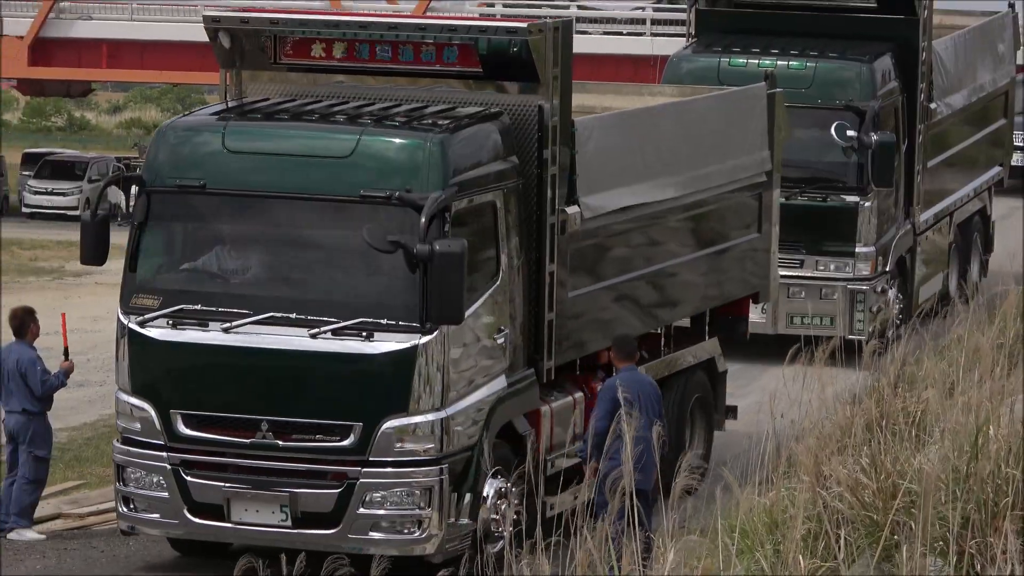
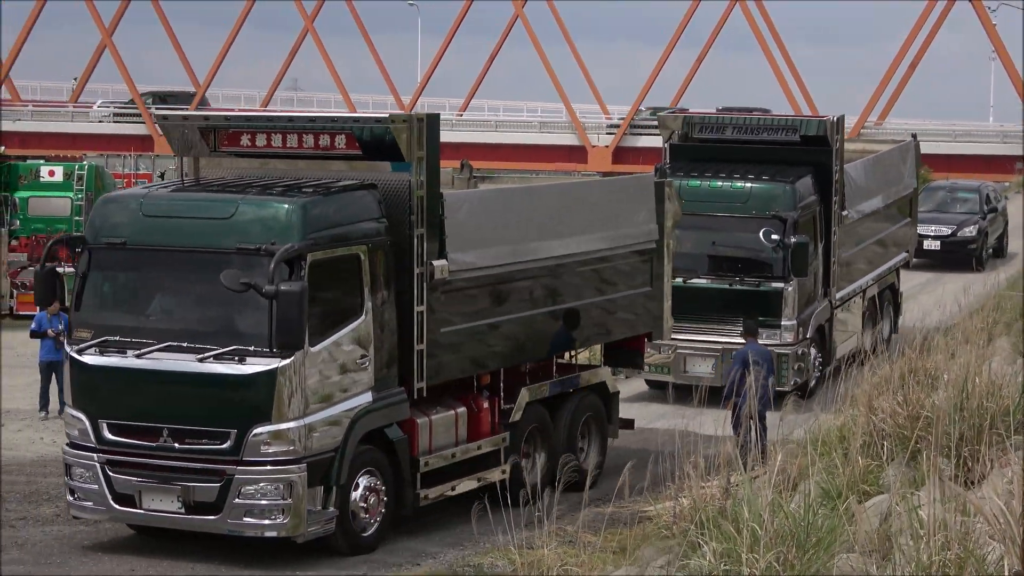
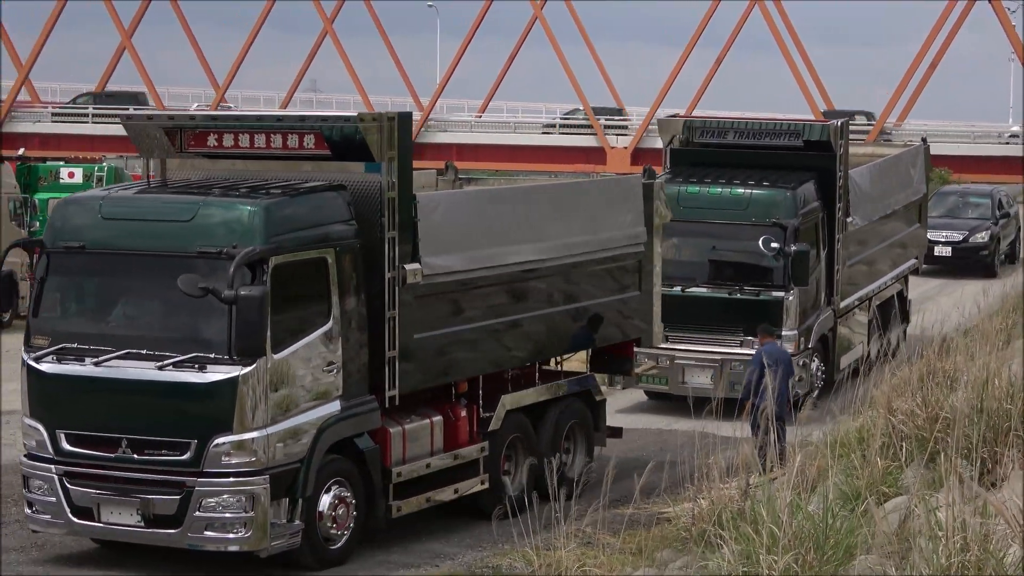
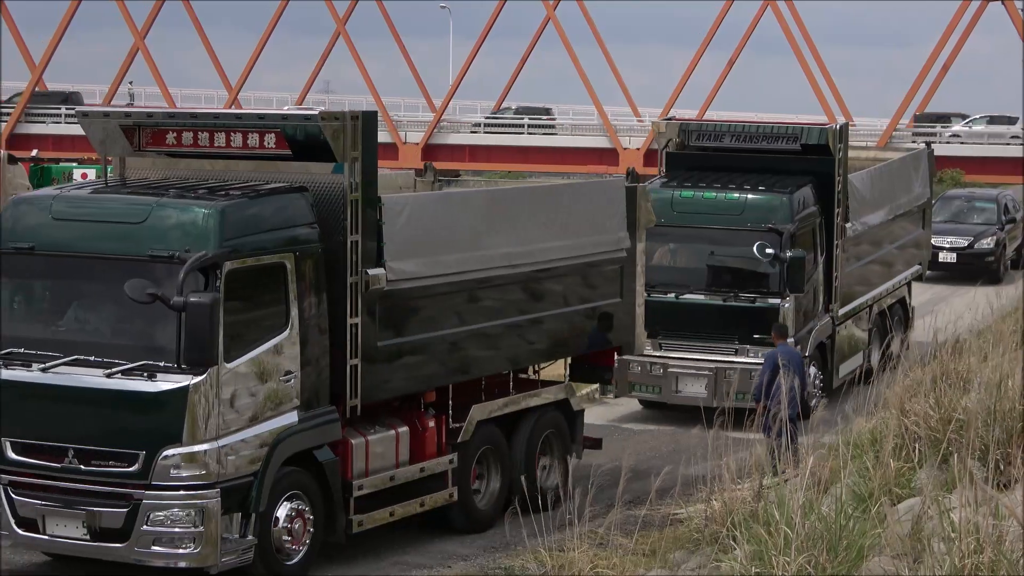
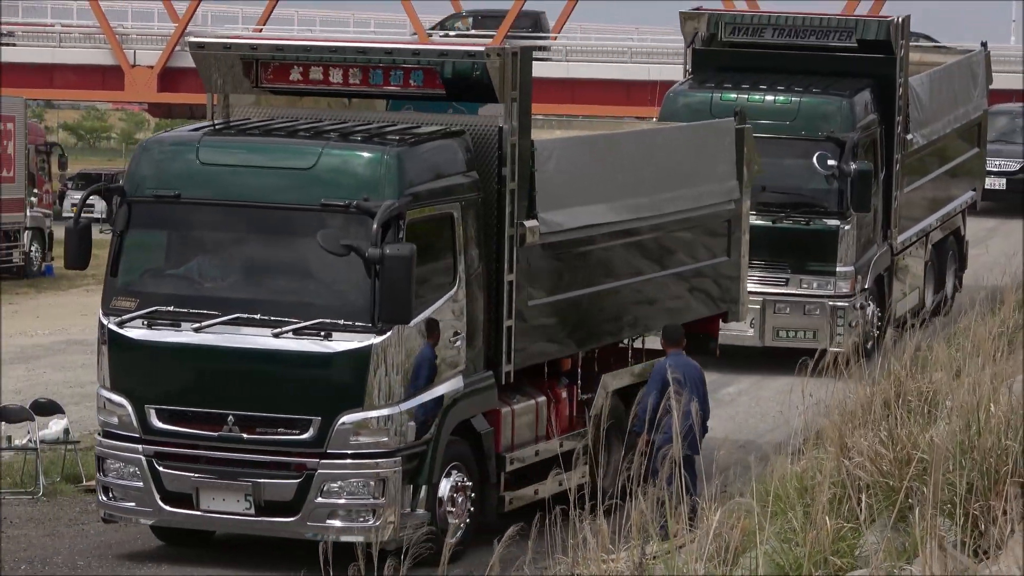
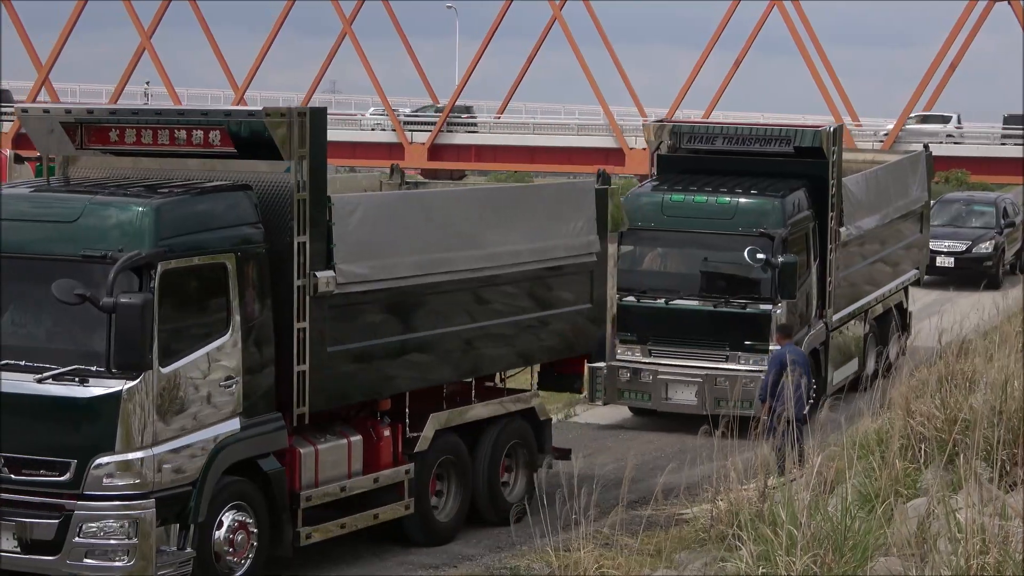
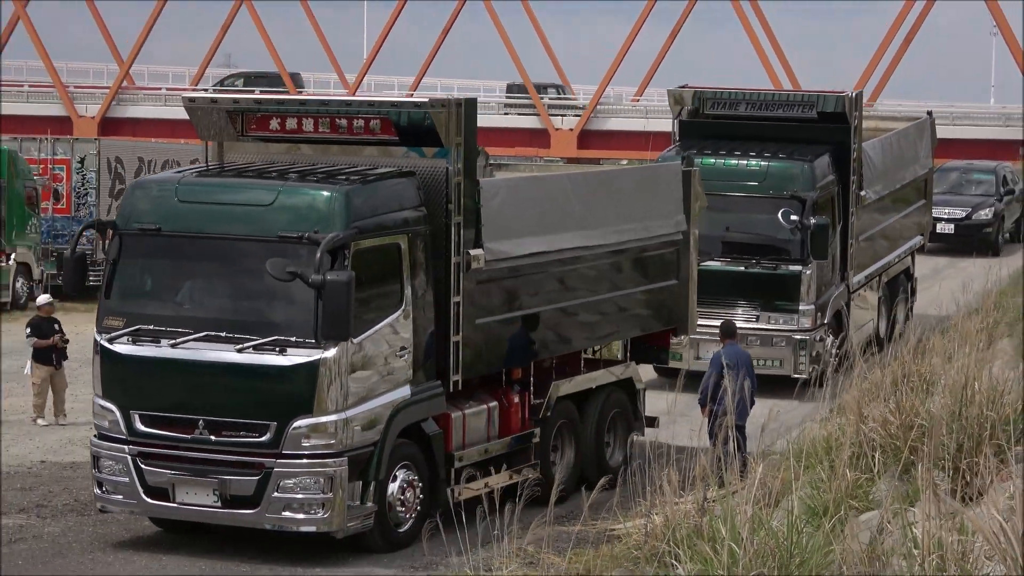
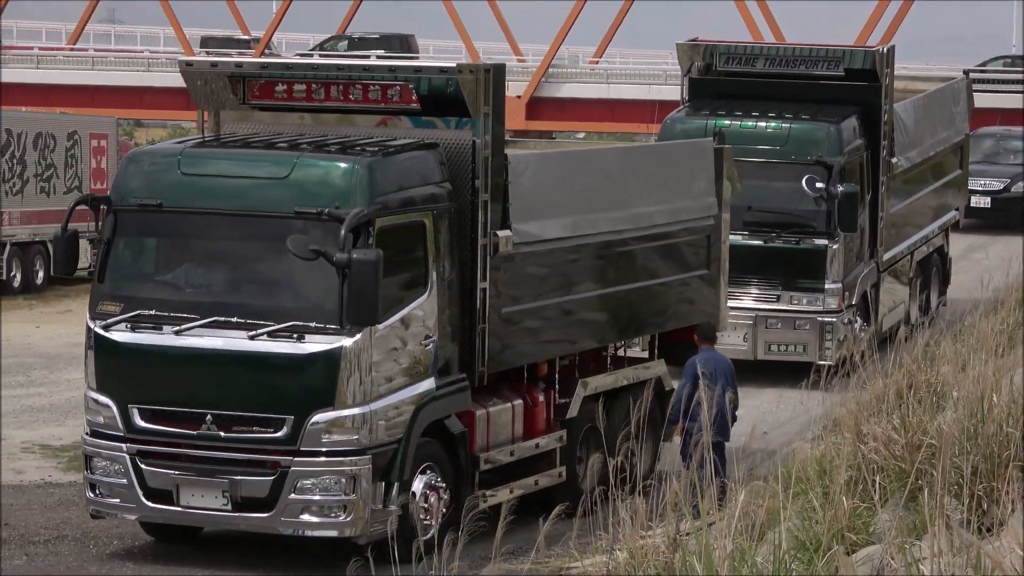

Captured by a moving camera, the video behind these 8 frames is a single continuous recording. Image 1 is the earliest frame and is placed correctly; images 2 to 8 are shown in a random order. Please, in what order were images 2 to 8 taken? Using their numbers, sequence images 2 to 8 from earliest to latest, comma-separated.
5, 8, 7, 2, 3, 4, 6
